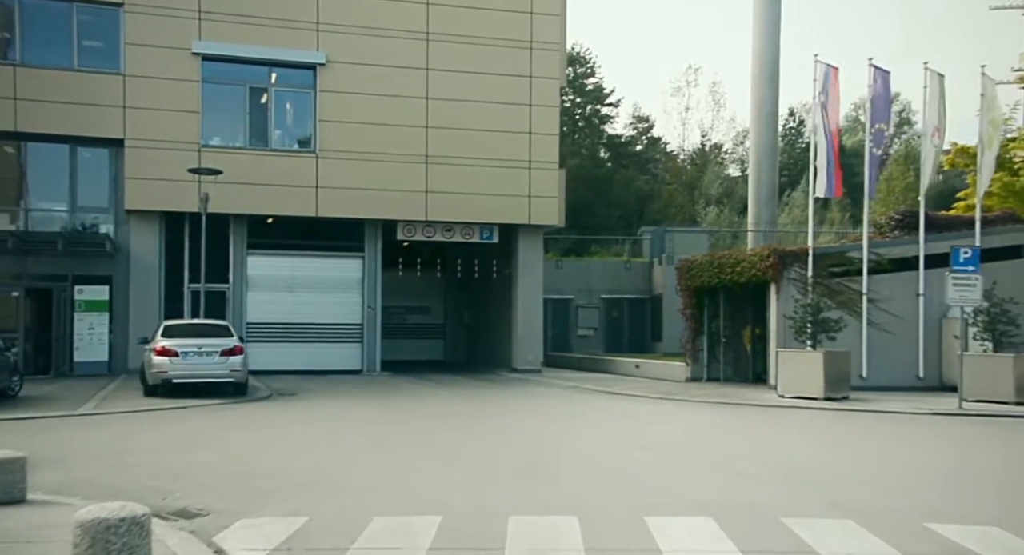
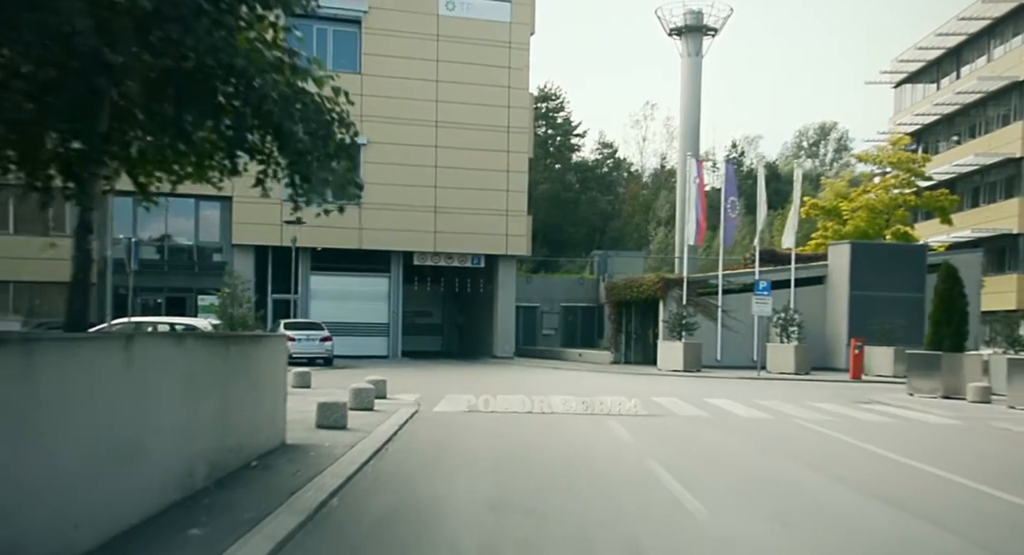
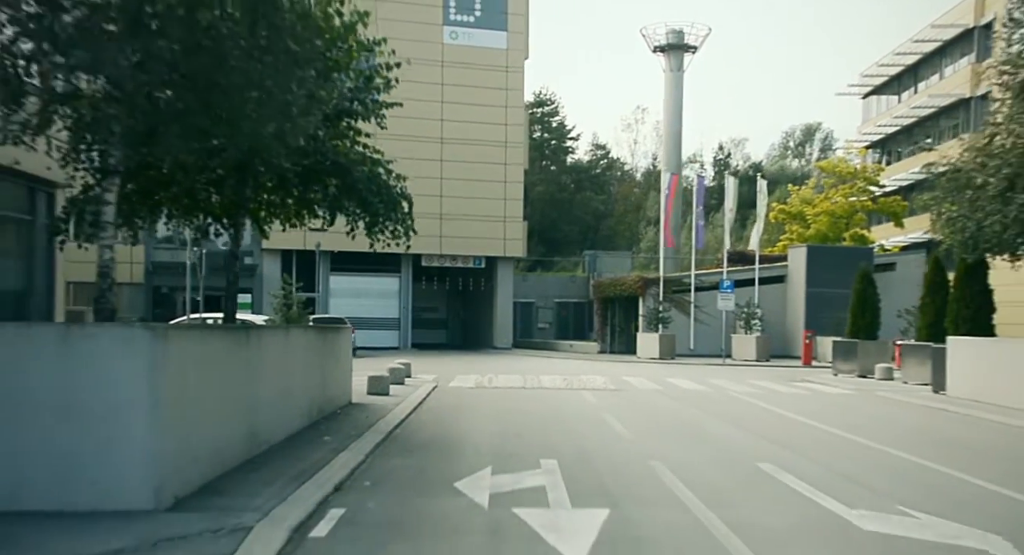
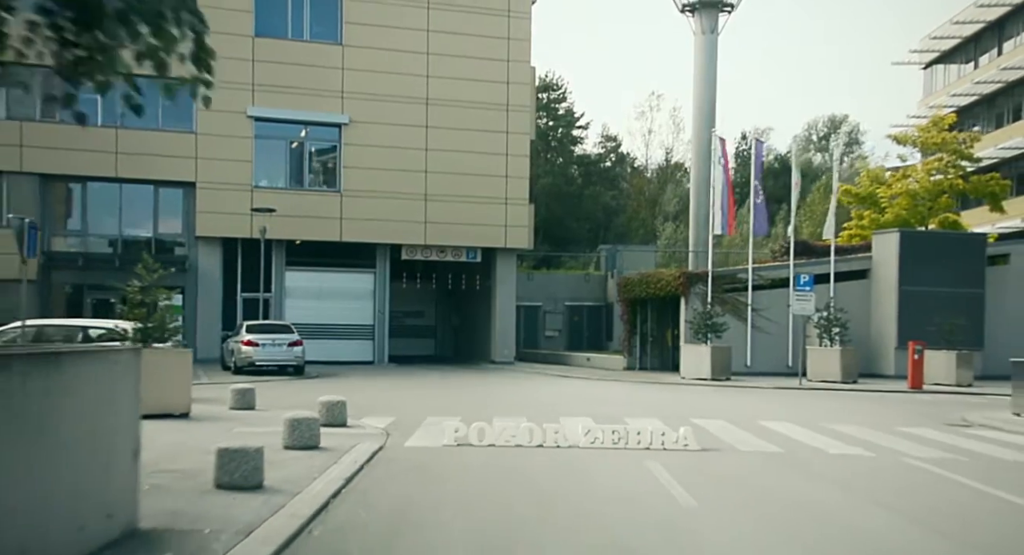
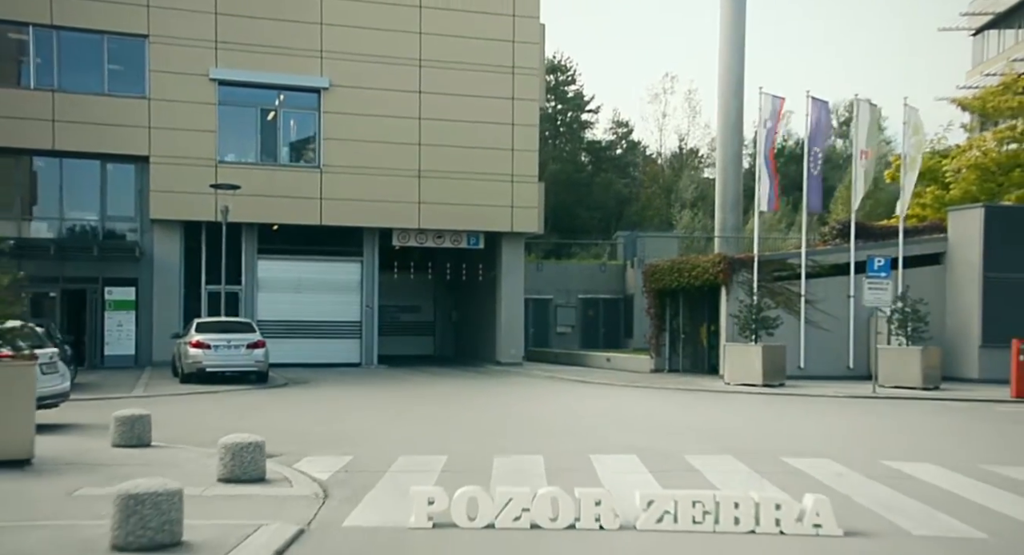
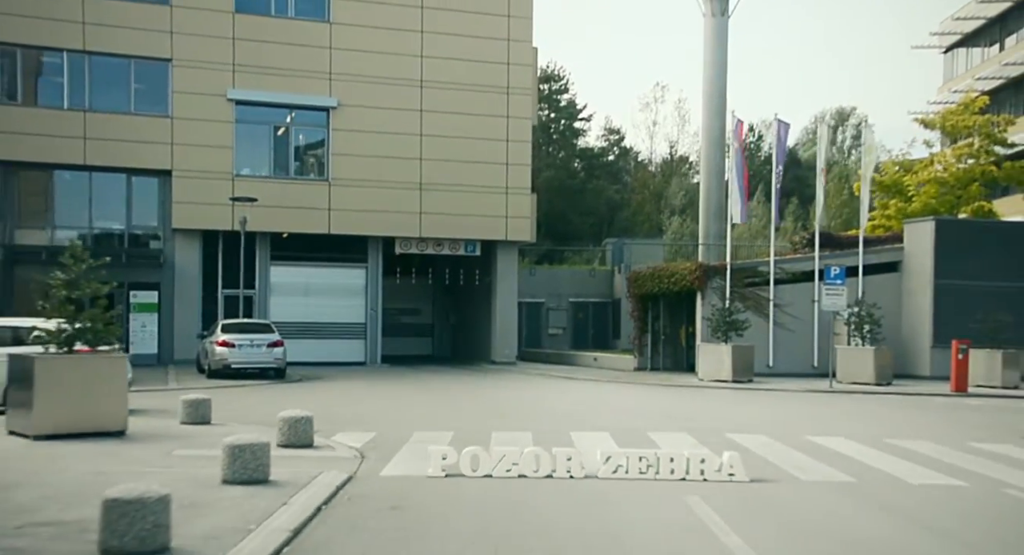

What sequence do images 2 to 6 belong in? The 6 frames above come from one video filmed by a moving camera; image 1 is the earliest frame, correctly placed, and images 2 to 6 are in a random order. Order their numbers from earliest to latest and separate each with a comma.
5, 6, 4, 2, 3
